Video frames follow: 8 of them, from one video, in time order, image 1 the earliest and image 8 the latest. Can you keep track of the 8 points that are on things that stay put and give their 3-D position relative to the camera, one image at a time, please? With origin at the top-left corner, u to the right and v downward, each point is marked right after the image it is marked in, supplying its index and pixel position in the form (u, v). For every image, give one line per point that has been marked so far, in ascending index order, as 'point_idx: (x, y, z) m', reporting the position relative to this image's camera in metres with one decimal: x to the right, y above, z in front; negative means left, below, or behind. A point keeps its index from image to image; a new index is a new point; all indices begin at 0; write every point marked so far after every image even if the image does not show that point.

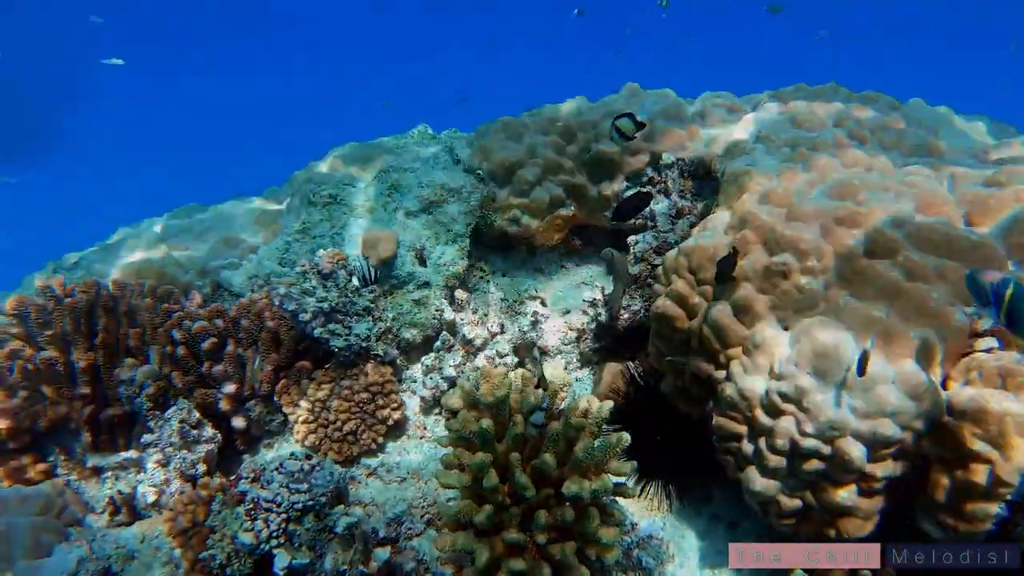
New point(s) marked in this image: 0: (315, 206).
0: (-1.5, +0.7, +5.5) m
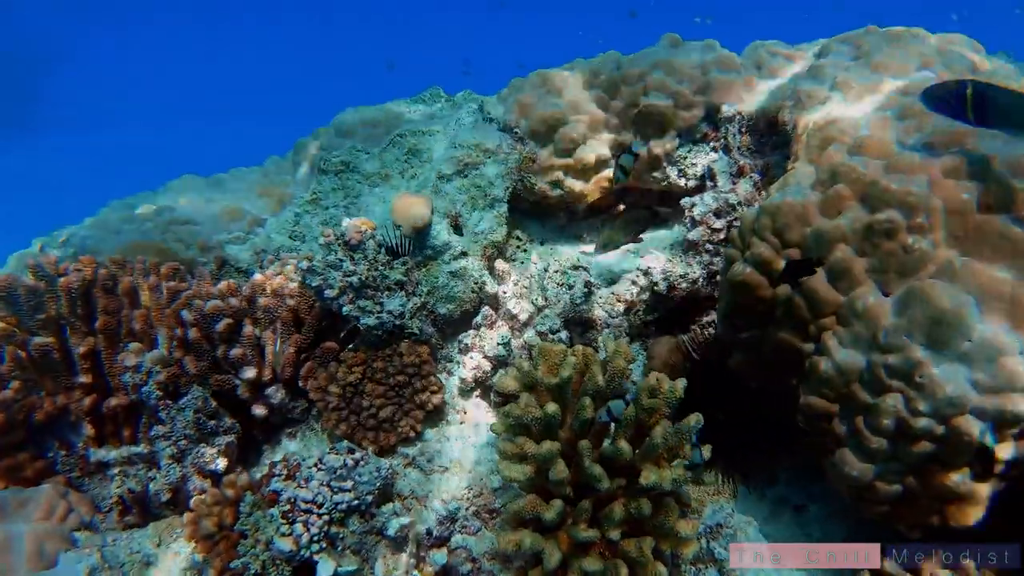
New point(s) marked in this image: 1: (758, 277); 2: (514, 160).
0: (-1.4, +0.8, +5.1) m
1: (+1.0, 0.0, +2.8) m
2: (0.0, +0.7, +3.8) m
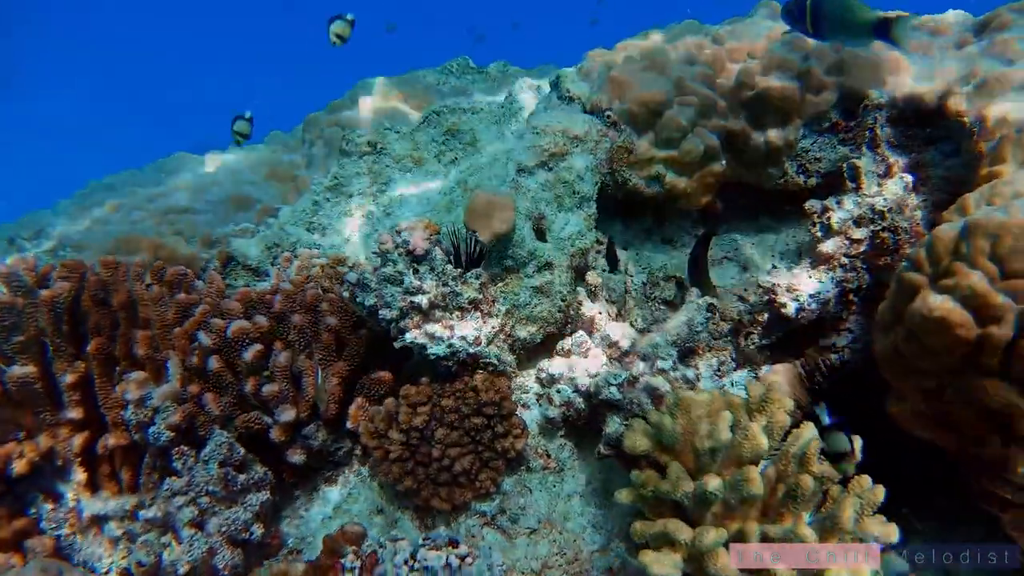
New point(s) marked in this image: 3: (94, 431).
0: (-1.0, +0.8, +4.4) m
1: (+1.4, -0.1, +2.2) m
2: (+0.4, +0.6, +3.1) m
3: (-1.8, -0.6, +3.0) m
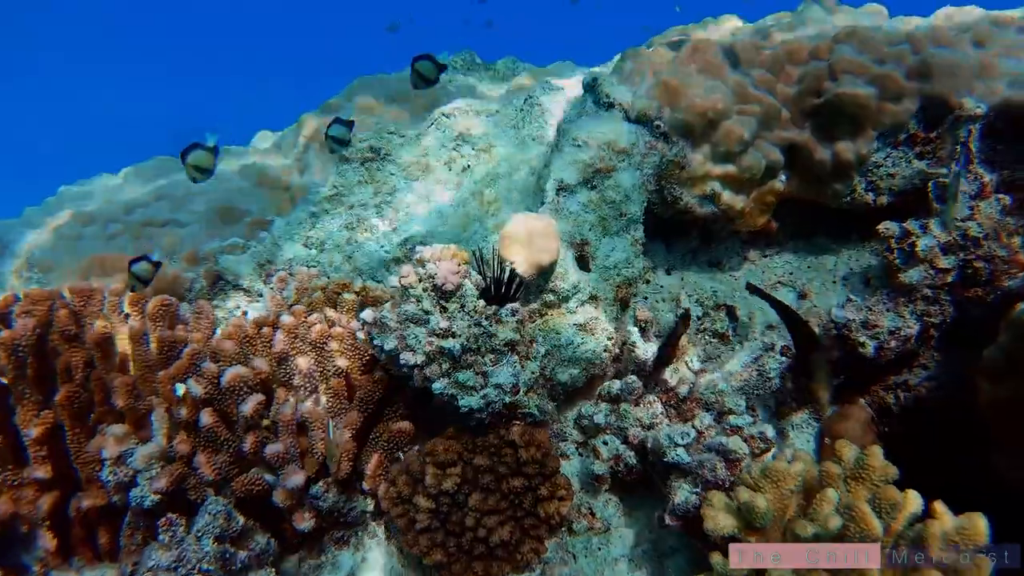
0: (-0.9, +0.7, +4.0) m
1: (+1.6, -0.2, +1.8) m
2: (+0.5, +0.5, +2.7) m
3: (-1.7, -0.8, +2.6) m
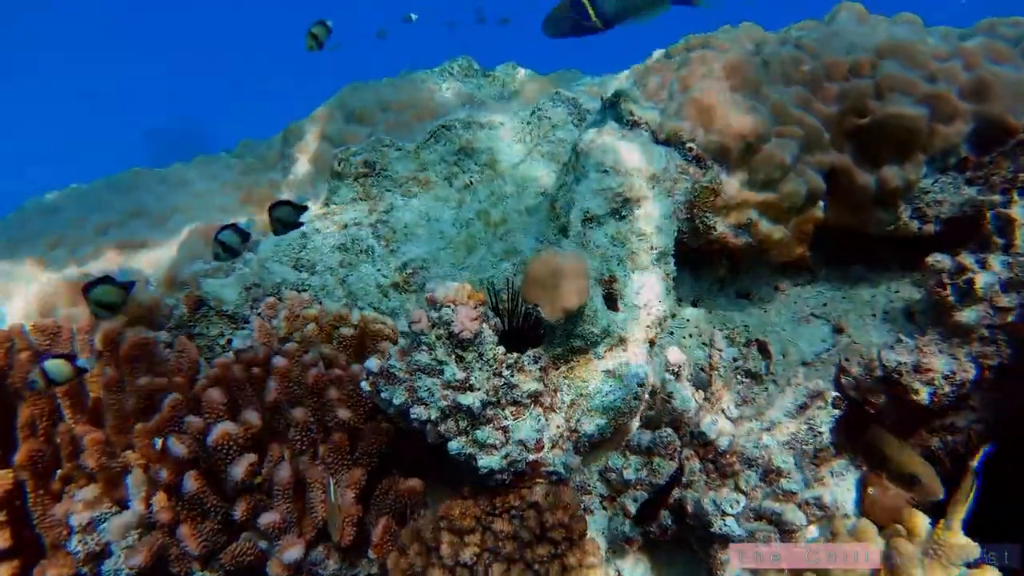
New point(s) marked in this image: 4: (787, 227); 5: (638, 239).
0: (-0.9, +0.6, +3.7) m
1: (+1.7, -0.4, +1.6) m
2: (+0.6, +0.4, +2.5) m
3: (-1.6, -0.9, +2.3) m
4: (+1.0, +0.2, +2.6) m
5: (+0.4, +0.2, +2.4) m
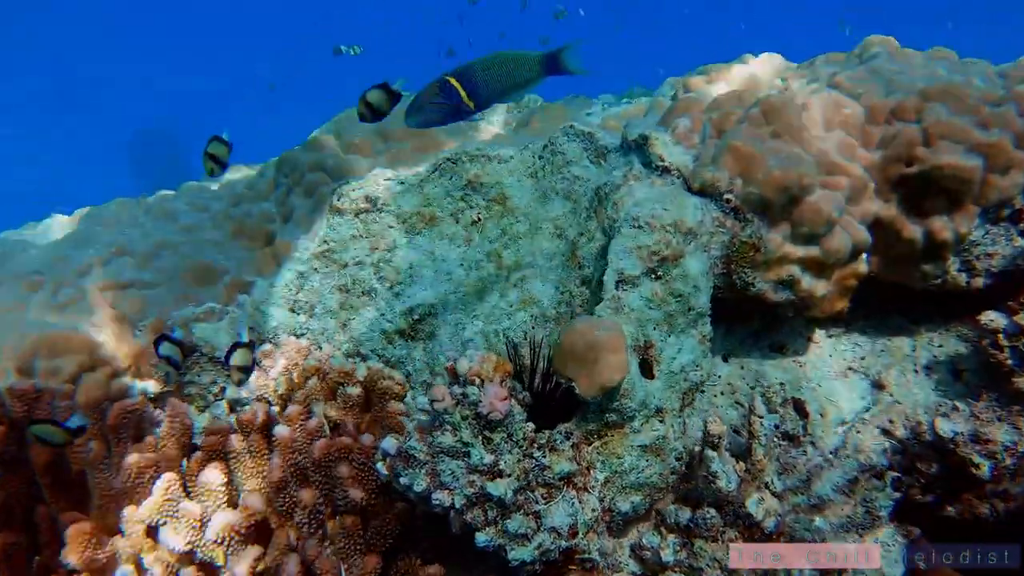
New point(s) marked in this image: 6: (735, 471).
0: (-0.8, +0.4, +3.5) m
1: (+1.8, -0.6, +1.5) m
2: (+0.7, +0.1, +2.3) m
3: (-1.5, -1.1, +2.1) m
4: (+1.1, 0.0, +2.4) m
5: (+0.5, 0.0, +2.2) m
6: (+0.7, -0.6, +2.2) m
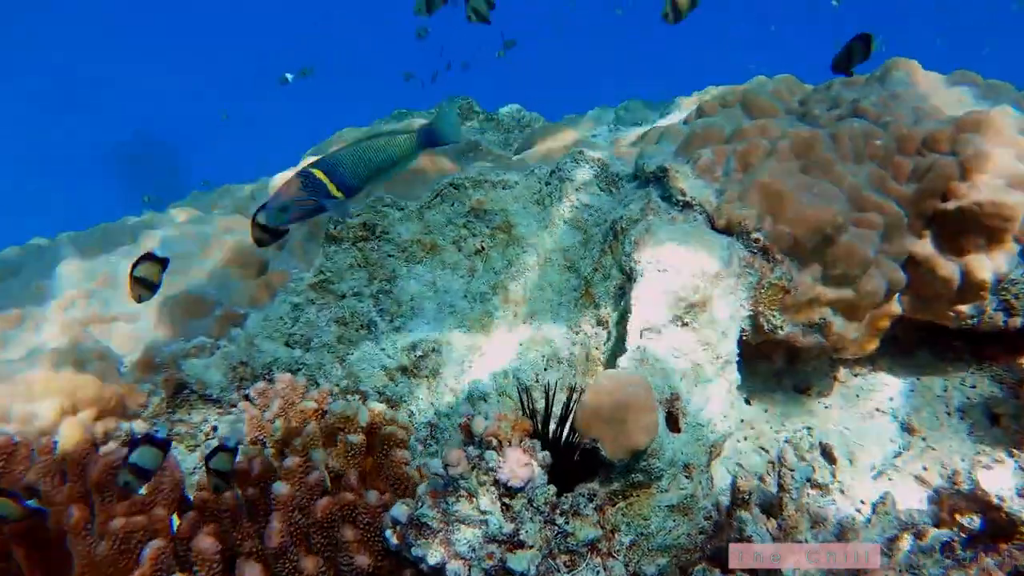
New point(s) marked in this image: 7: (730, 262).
0: (-0.8, +0.2, +3.3) m
1: (+1.8, -0.7, +1.4) m
2: (+0.7, 0.0, +2.2) m
3: (-1.5, -1.3, +1.9) m
4: (+1.1, -0.1, +2.3) m
5: (+0.6, -0.2, +2.1) m
6: (+0.8, -0.7, +2.1) m
7: (+0.7, +0.1, +2.1) m
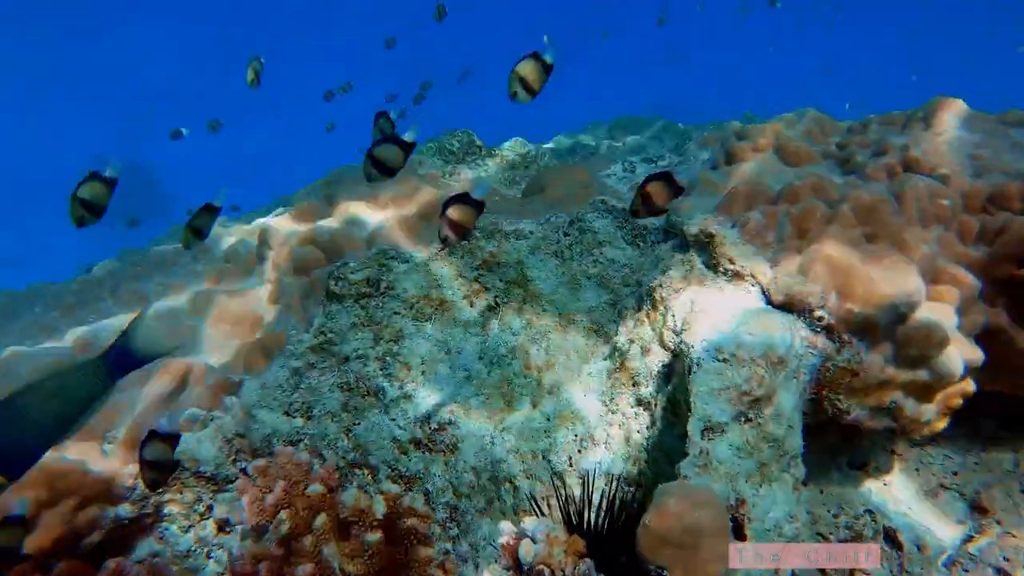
0: (-0.7, -0.1, +3.0) m
1: (+2.0, -0.9, +1.1) m
2: (+0.8, -0.2, +1.9) m
3: (-1.3, -1.6, +1.6) m
4: (+1.2, -0.3, +2.0) m
5: (+0.7, -0.4, +1.8) m
6: (+0.9, -0.9, +1.9) m
7: (+0.8, -0.2, +1.9) m
